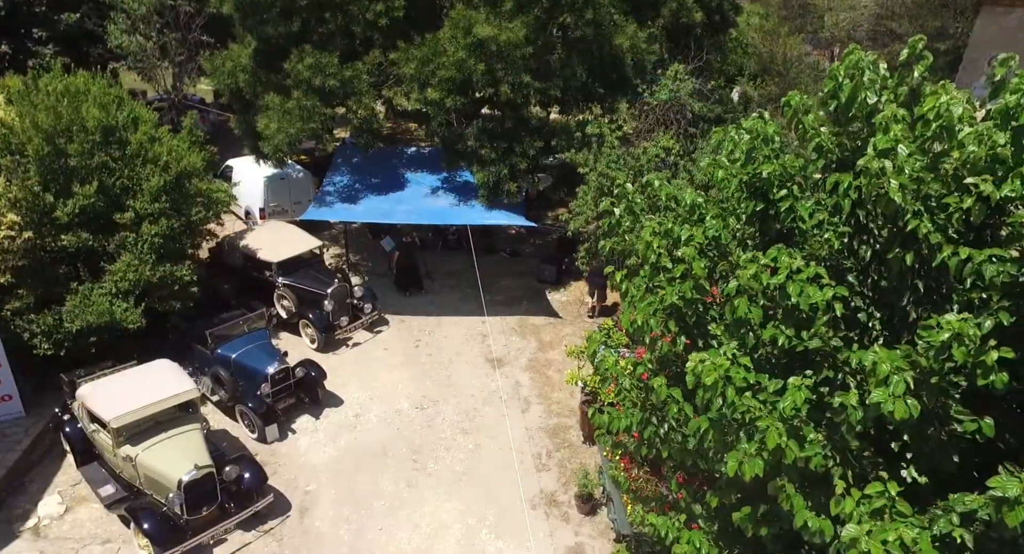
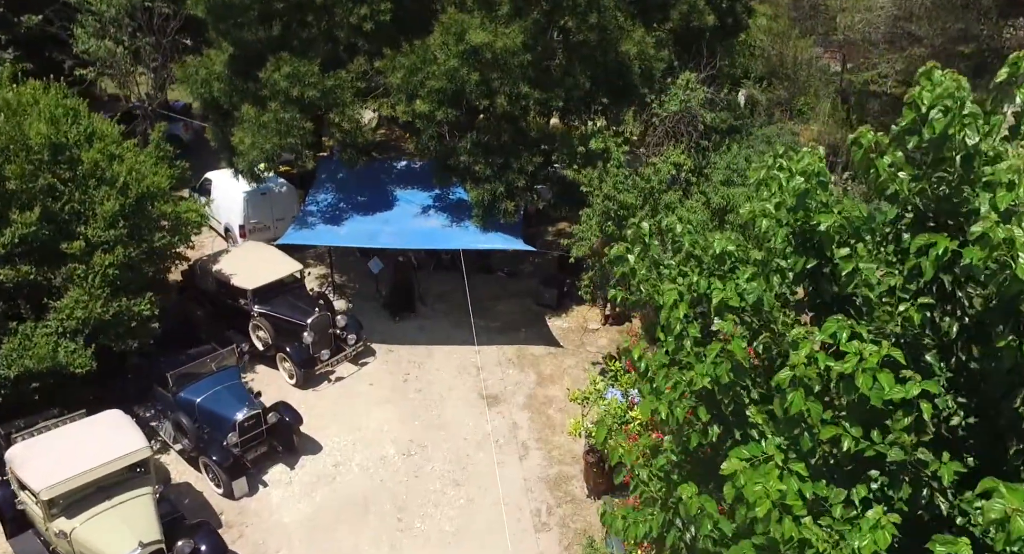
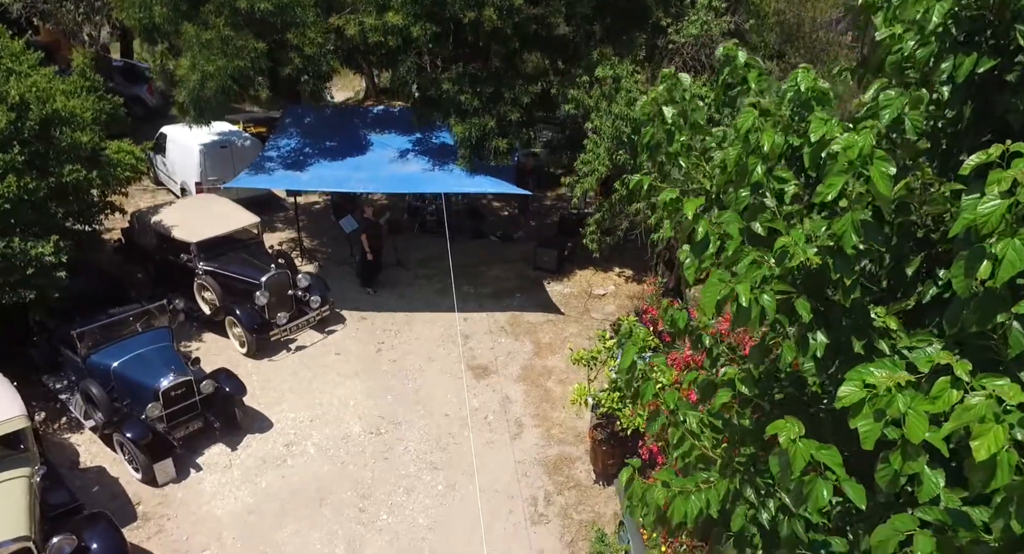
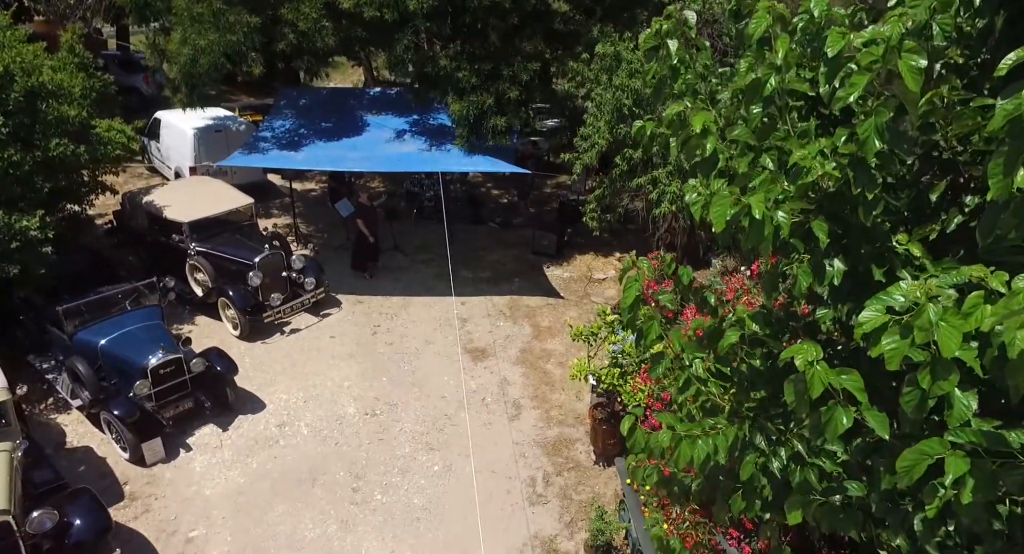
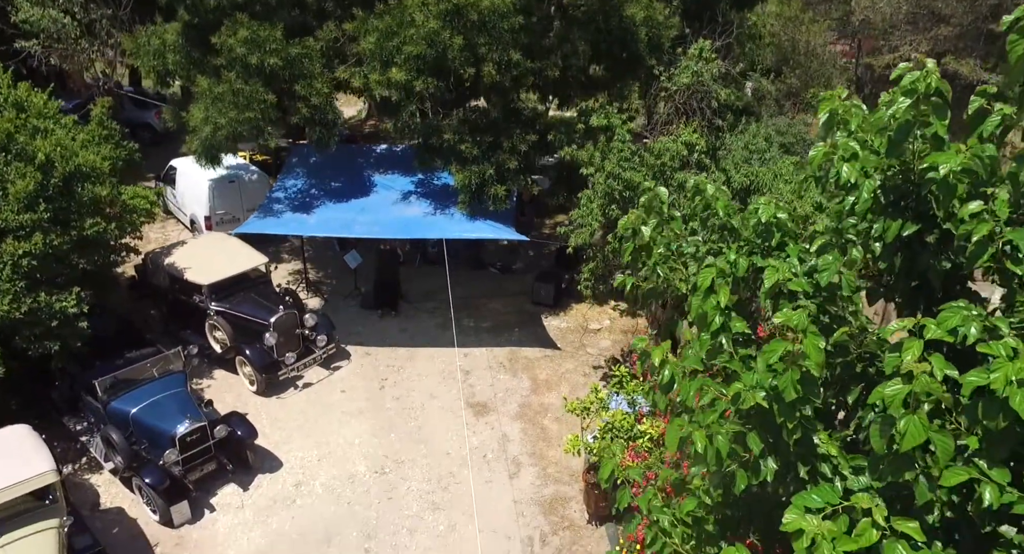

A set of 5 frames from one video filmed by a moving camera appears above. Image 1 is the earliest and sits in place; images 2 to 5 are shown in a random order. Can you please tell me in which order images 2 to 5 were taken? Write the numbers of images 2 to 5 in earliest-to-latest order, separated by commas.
2, 5, 3, 4
